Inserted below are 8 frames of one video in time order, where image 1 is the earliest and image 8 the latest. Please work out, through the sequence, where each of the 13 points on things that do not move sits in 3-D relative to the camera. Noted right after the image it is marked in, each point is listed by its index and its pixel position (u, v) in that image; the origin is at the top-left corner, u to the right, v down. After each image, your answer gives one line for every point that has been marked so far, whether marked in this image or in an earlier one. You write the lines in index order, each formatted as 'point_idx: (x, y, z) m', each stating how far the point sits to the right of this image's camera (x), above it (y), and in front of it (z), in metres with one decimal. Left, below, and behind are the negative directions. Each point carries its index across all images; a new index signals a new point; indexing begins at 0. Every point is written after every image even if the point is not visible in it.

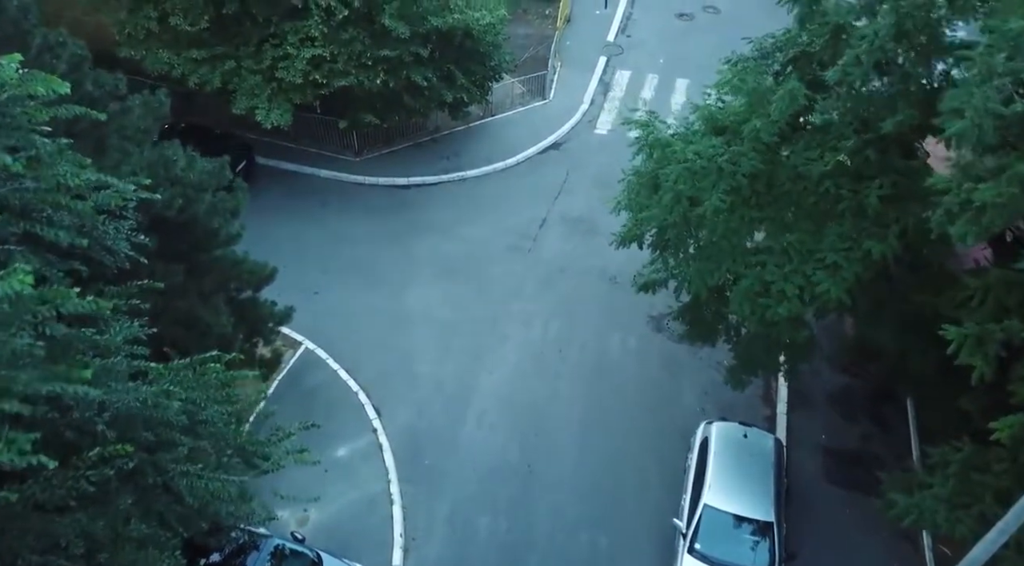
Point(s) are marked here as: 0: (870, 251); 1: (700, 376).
0: (+4.9, +0.4, +12.0) m
1: (+4.1, -2.1, +19.1) m
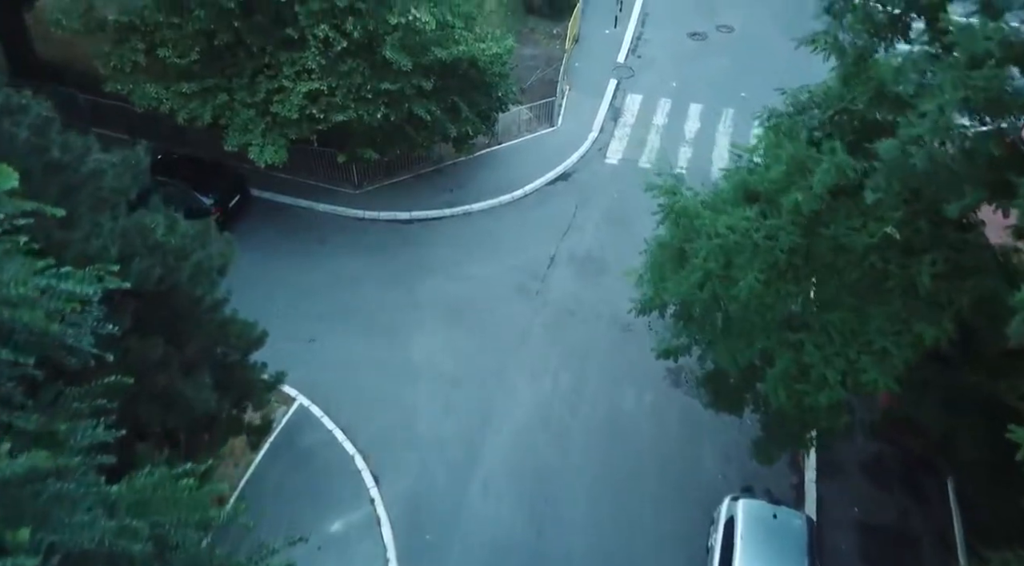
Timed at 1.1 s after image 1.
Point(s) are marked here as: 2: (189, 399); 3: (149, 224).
0: (+5.0, -0.6, +10.7) m
1: (+4.2, -3.2, +17.9) m
2: (-4.7, -1.7, +12.8) m
3: (-5.0, +0.8, +12.0) m
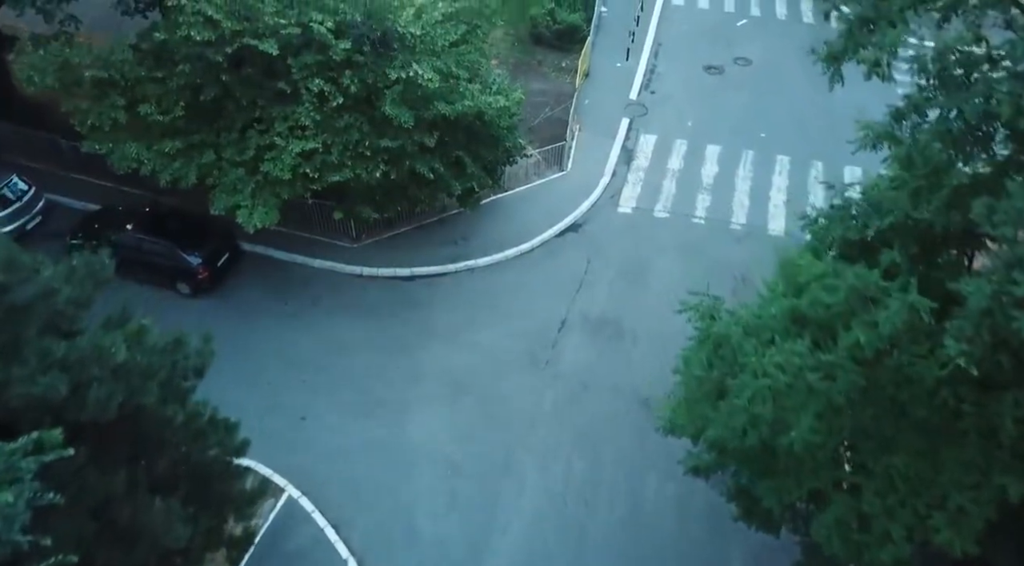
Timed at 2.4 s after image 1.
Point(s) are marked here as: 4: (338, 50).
0: (+5.2, -2.2, +9.2) m
1: (+4.4, -4.8, +16.3) m
2: (-4.6, -3.2, +11.3) m
3: (-4.8, -0.7, +10.6) m
4: (-3.6, +4.9, +18.4) m
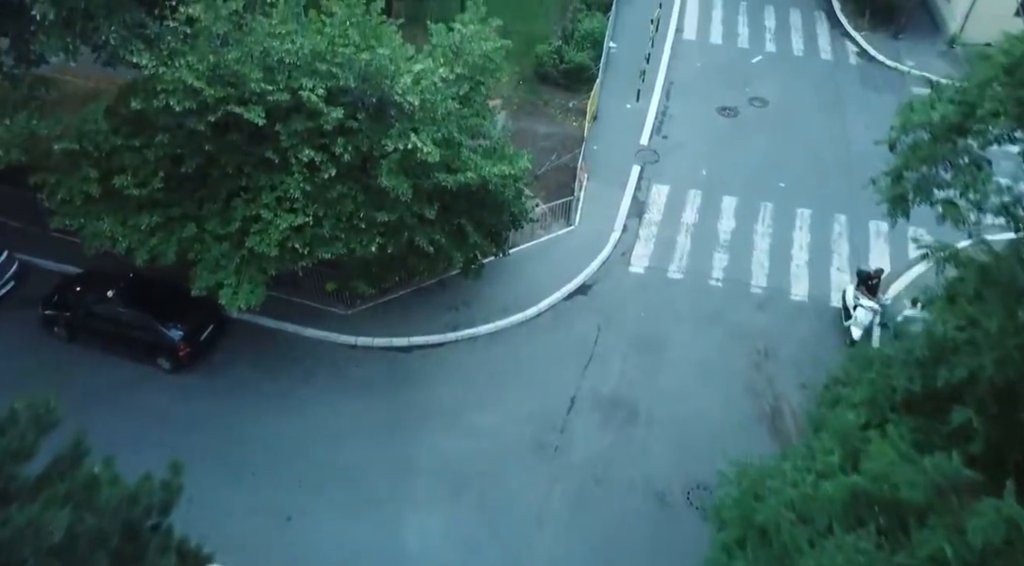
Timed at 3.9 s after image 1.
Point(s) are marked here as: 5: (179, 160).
0: (+5.2, -3.8, +7.7) m
1: (+4.5, -6.5, +14.8) m
2: (-4.5, -4.9, +9.8) m
3: (-4.8, -2.4, +9.1) m
4: (-3.5, +3.2, +17.0) m
5: (-6.7, +2.4, +17.6) m
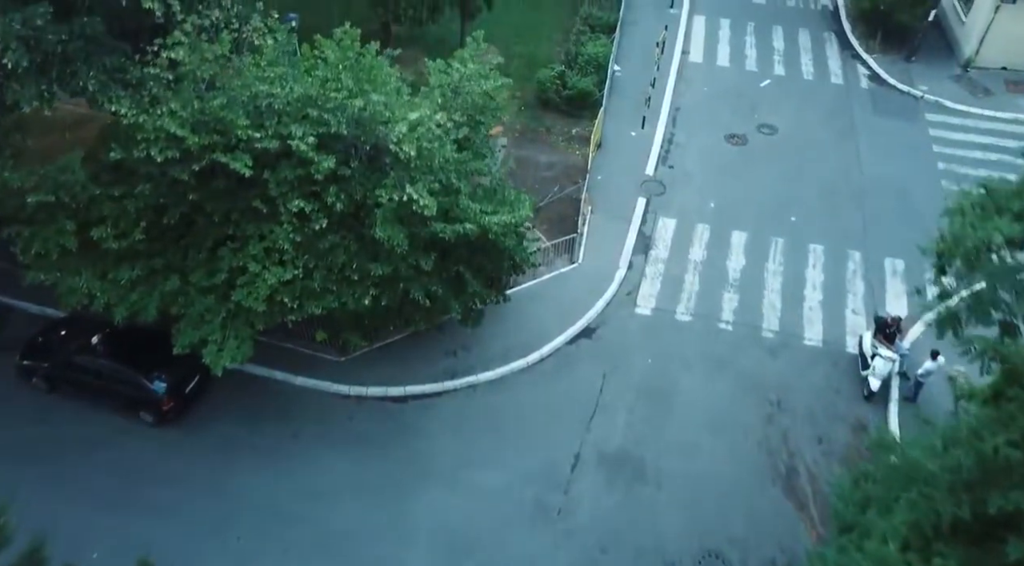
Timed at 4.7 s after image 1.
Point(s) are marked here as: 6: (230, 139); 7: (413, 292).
0: (+5.2, -4.9, +6.7) m
1: (+4.5, -7.5, +13.8) m
2: (-4.5, -5.9, +8.8) m
3: (-4.8, -3.4, +8.1) m
4: (-3.5, +2.1, +16.0) m
5: (-6.7, +1.4, +16.7) m
6: (-5.2, +2.7, +16.1) m
7: (-2.0, -0.2, +17.7) m
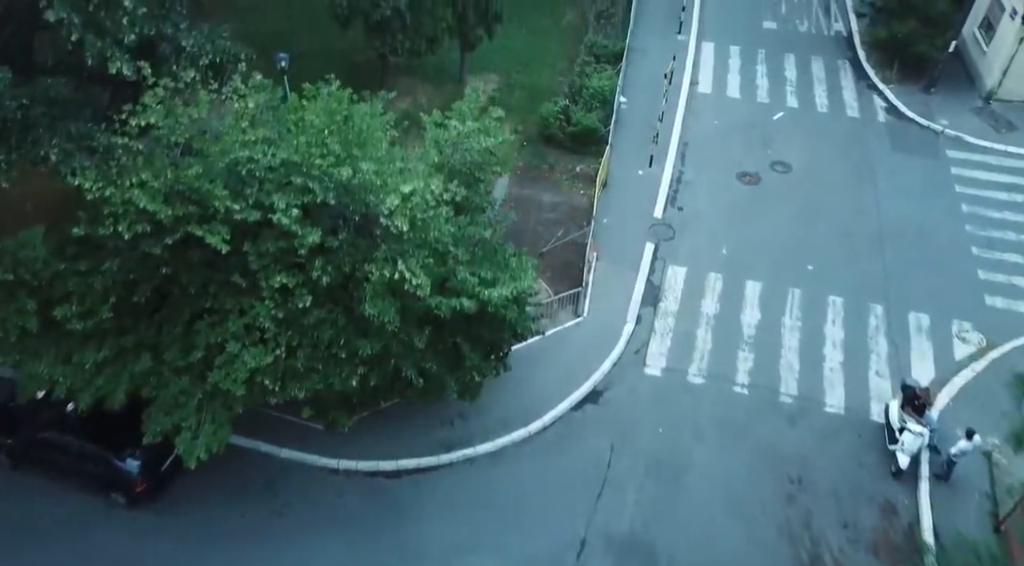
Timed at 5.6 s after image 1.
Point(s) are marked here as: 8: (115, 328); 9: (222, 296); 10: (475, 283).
0: (+5.2, -6.2, +5.3) m
1: (+4.5, -9.0, +12.4) m
2: (-4.5, -7.3, +7.4) m
3: (-4.8, -4.8, +6.8) m
4: (-3.5, +0.7, +14.7) m
5: (-6.6, -0.1, +15.4) m
6: (-5.2, +1.2, +14.8) m
7: (-2.0, -1.6, +16.3) m
8: (-7.0, -0.8, +15.6) m
9: (-5.1, -0.3, +15.6) m
10: (-0.7, +0.1, +16.3) m
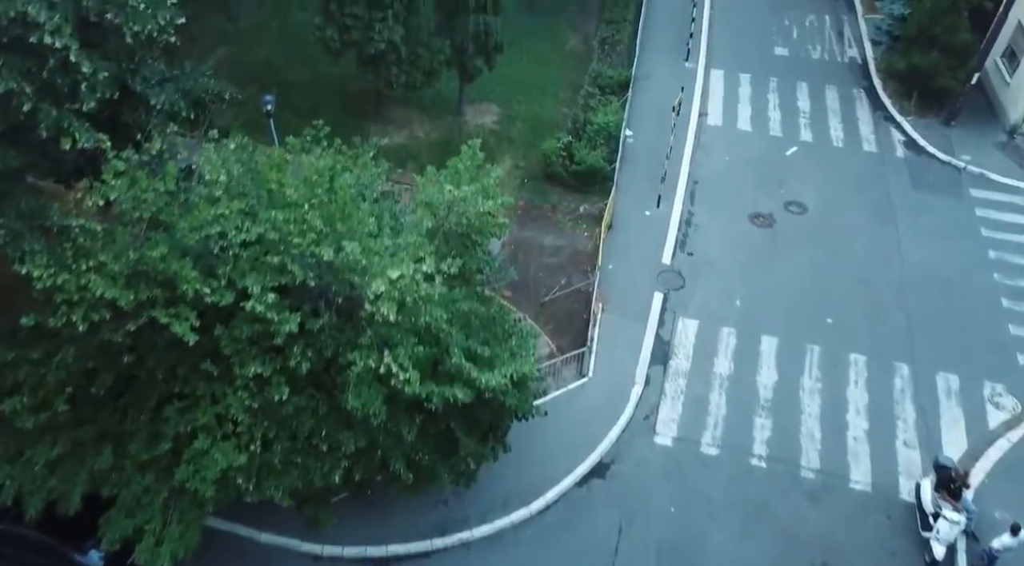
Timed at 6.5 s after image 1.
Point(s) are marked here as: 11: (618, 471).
0: (+5.2, -7.6, +3.8) m
1: (+4.5, -10.4, +10.9) m
2: (-4.5, -8.6, +5.9) m
3: (-4.8, -6.1, +5.3) m
4: (-3.5, -0.7, +13.2) m
5: (-6.7, -1.5, +13.9) m
6: (-5.2, -0.2, +13.3) m
7: (-2.0, -3.0, +14.8) m
8: (-7.0, -2.2, +14.1) m
9: (-5.2, -1.7, +14.1) m
10: (-0.7, -1.3, +14.8) m
11: (+2.4, -4.2, +19.5) m
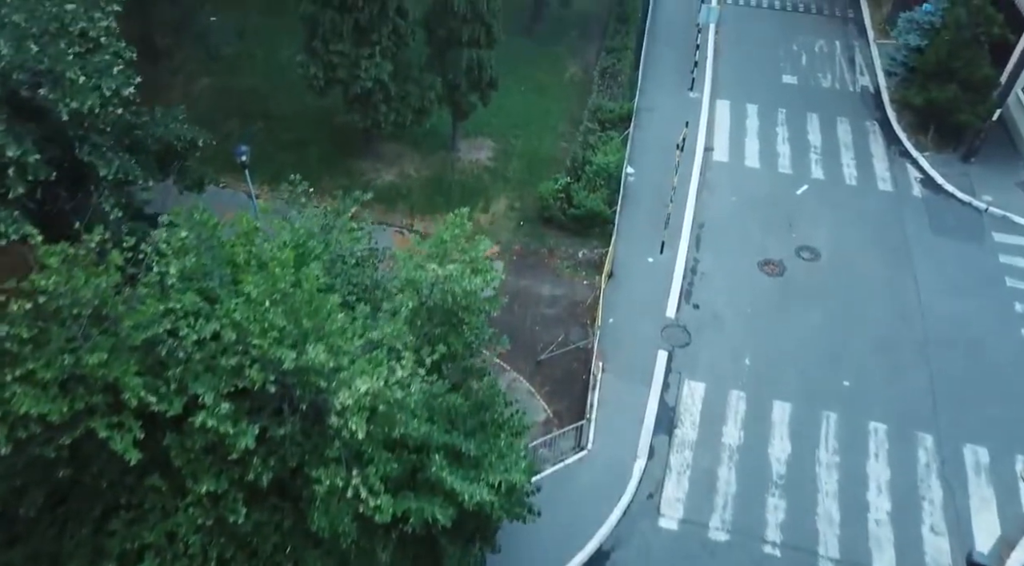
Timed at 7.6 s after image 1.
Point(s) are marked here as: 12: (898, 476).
0: (+5.0, -9.0, +2.2) m
1: (+4.3, -11.8, +9.2) m
2: (-4.7, -10.1, +4.3) m
3: (-5.0, -7.5, +3.7) m
4: (-3.7, -2.2, +11.7) m
5: (-6.8, -2.9, +12.3) m
6: (-5.4, -1.6, +11.7) m
7: (-2.2, -4.5, +13.2) m
8: (-7.2, -3.6, +12.5) m
9: (-5.3, -3.1, +12.5) m
10: (-0.9, -2.8, +13.2) m
11: (+2.2, -5.7, +17.9) m
12: (+8.5, -4.3, +19.4) m
